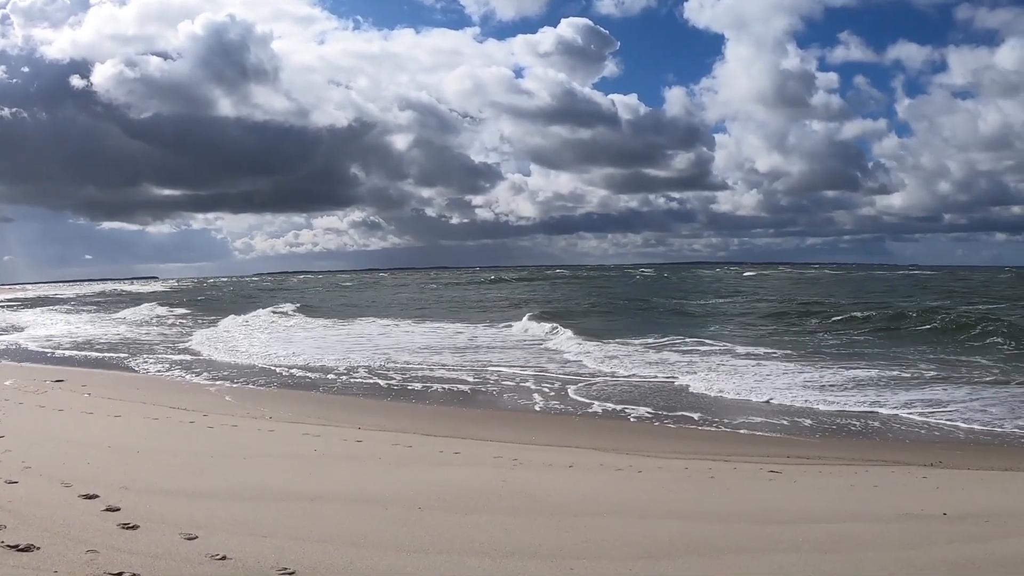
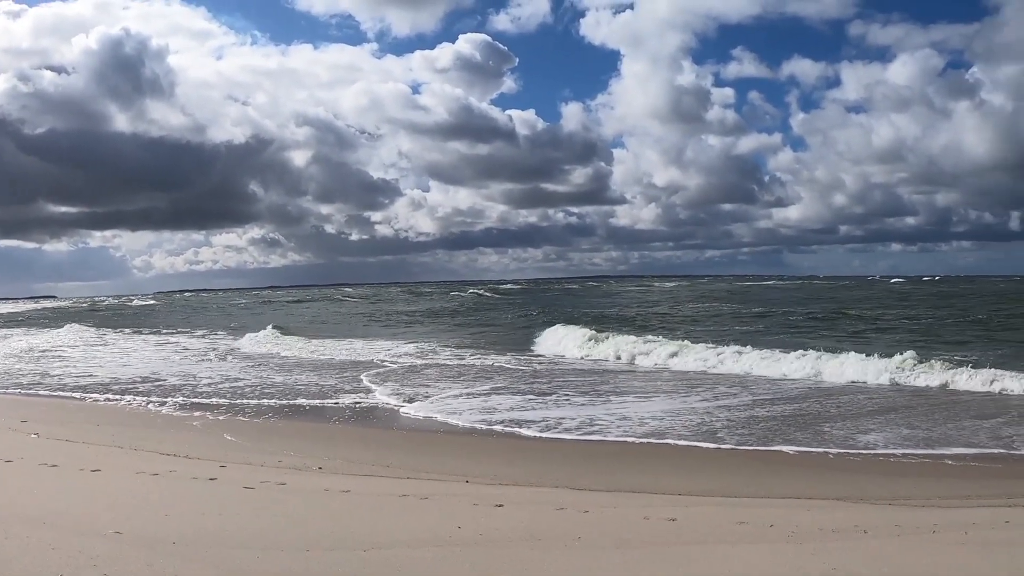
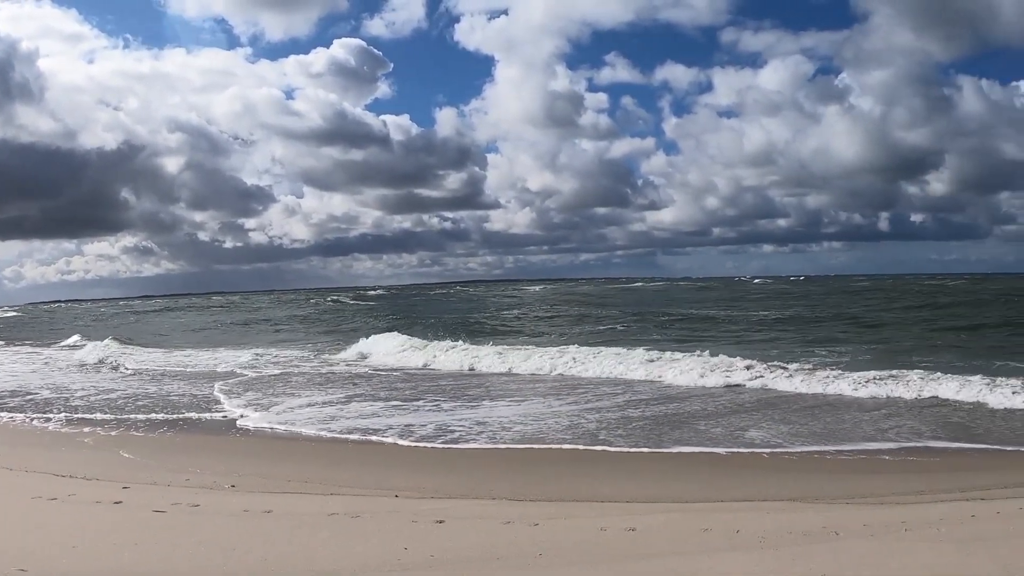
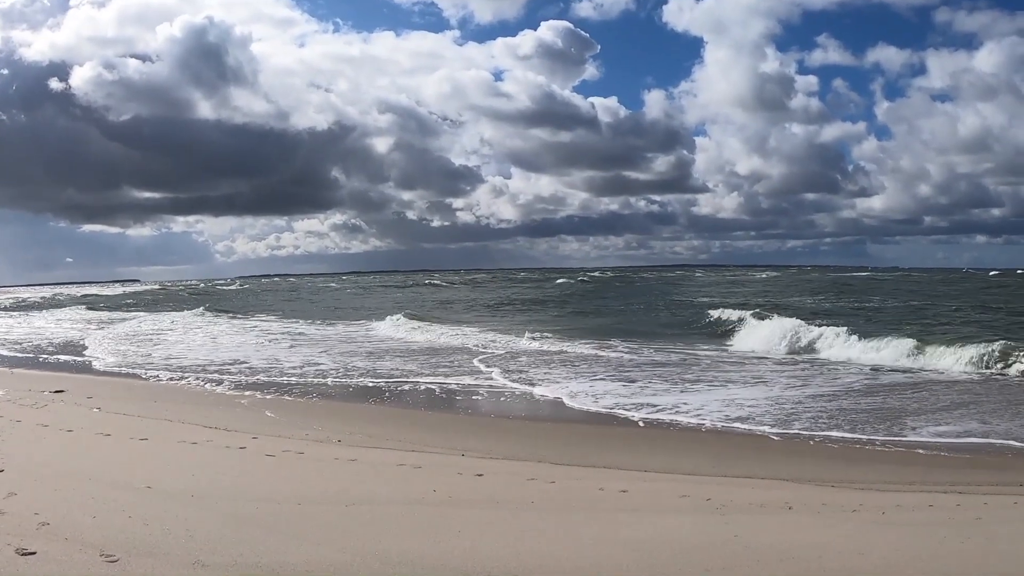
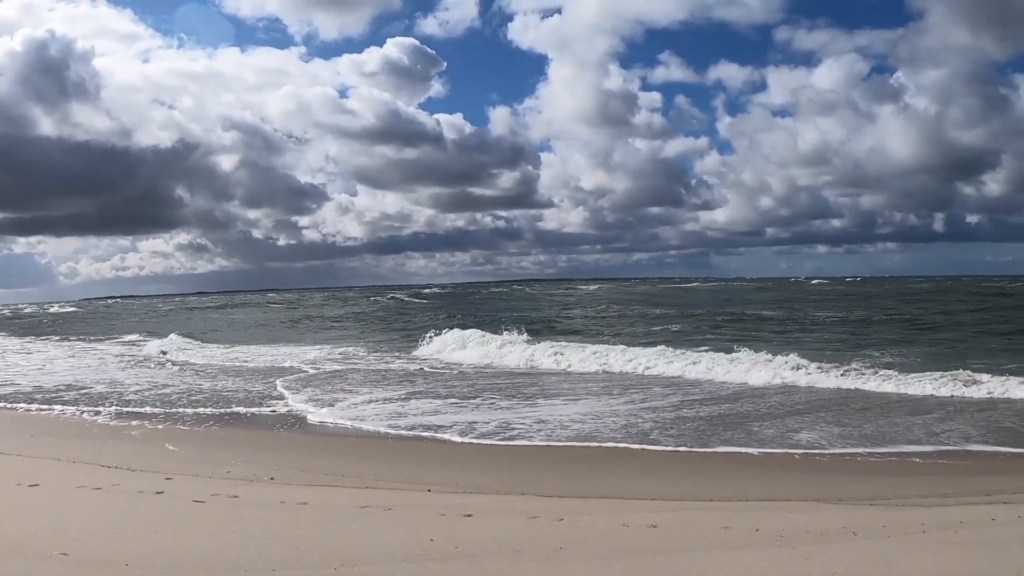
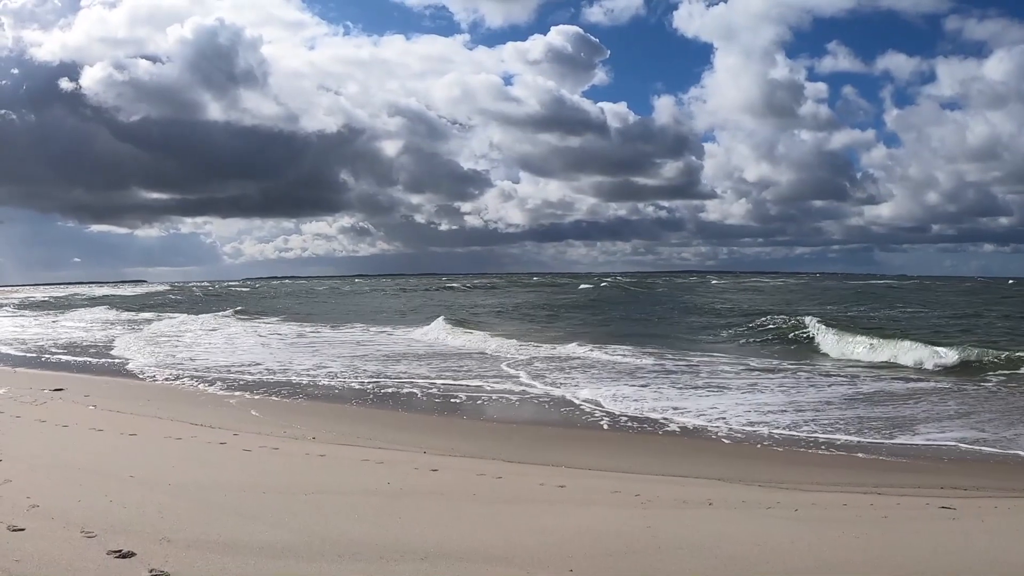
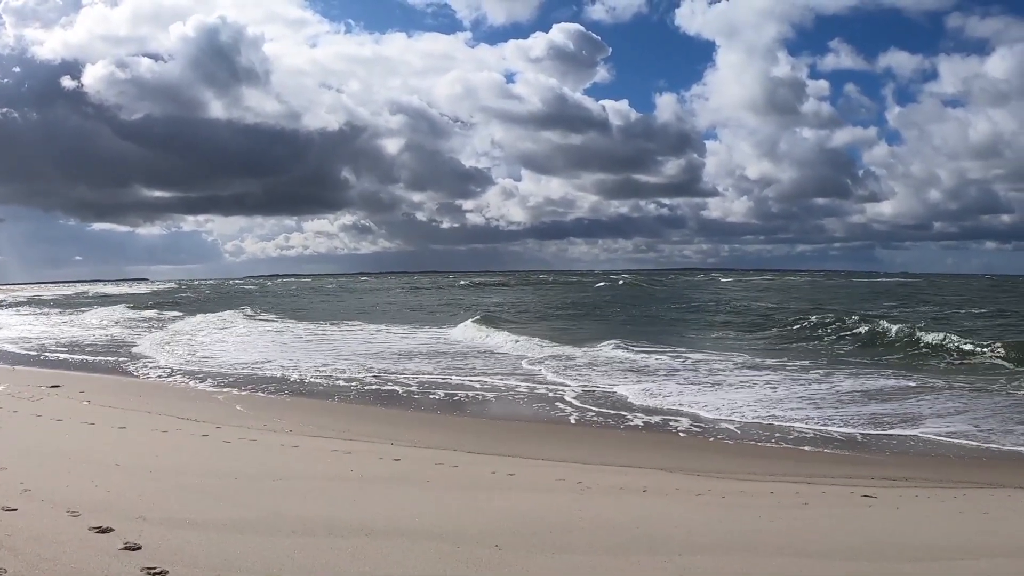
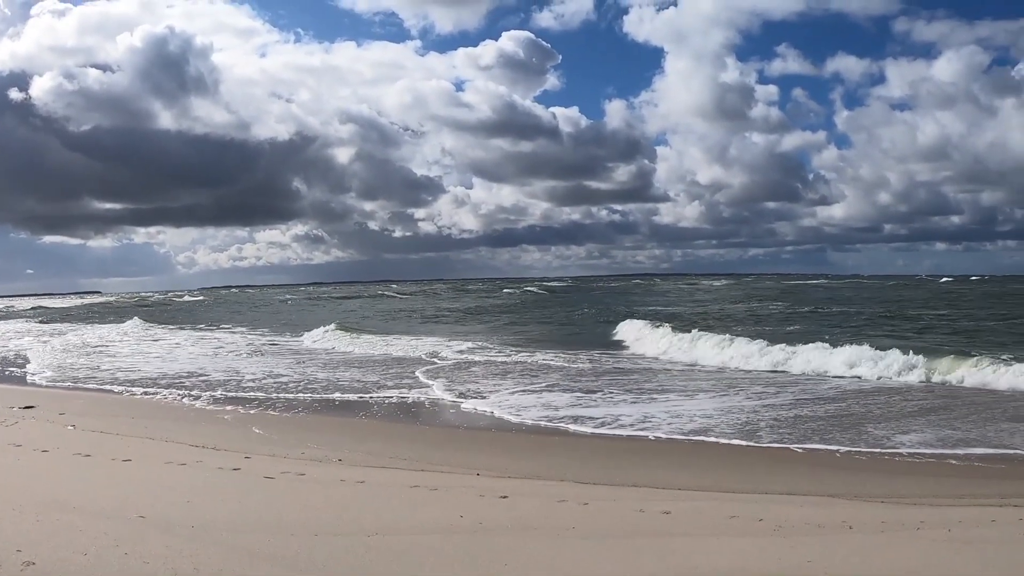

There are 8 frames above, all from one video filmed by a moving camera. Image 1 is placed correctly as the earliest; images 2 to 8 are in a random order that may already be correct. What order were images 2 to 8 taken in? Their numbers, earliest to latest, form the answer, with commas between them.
7, 6, 4, 8, 2, 5, 3
